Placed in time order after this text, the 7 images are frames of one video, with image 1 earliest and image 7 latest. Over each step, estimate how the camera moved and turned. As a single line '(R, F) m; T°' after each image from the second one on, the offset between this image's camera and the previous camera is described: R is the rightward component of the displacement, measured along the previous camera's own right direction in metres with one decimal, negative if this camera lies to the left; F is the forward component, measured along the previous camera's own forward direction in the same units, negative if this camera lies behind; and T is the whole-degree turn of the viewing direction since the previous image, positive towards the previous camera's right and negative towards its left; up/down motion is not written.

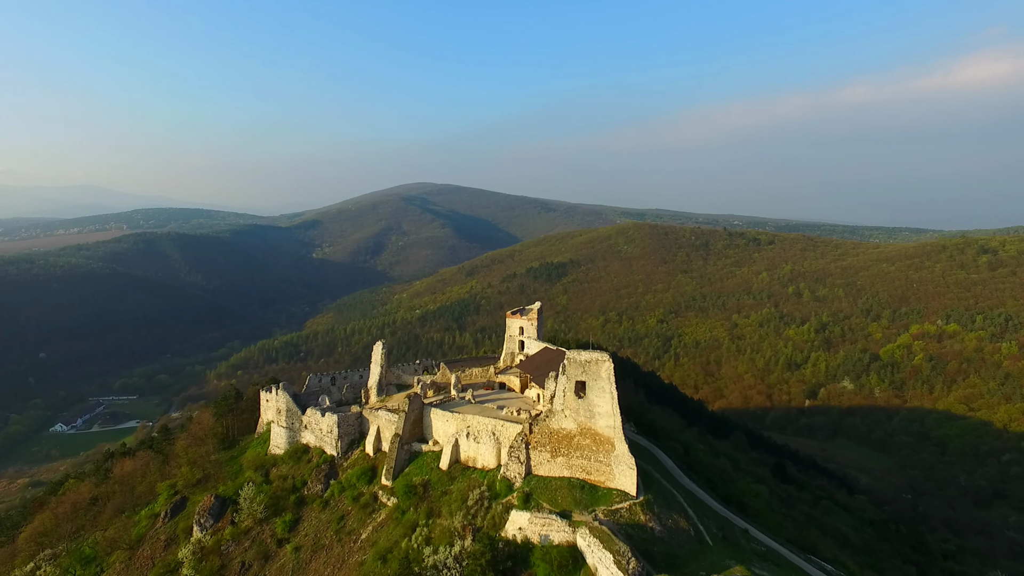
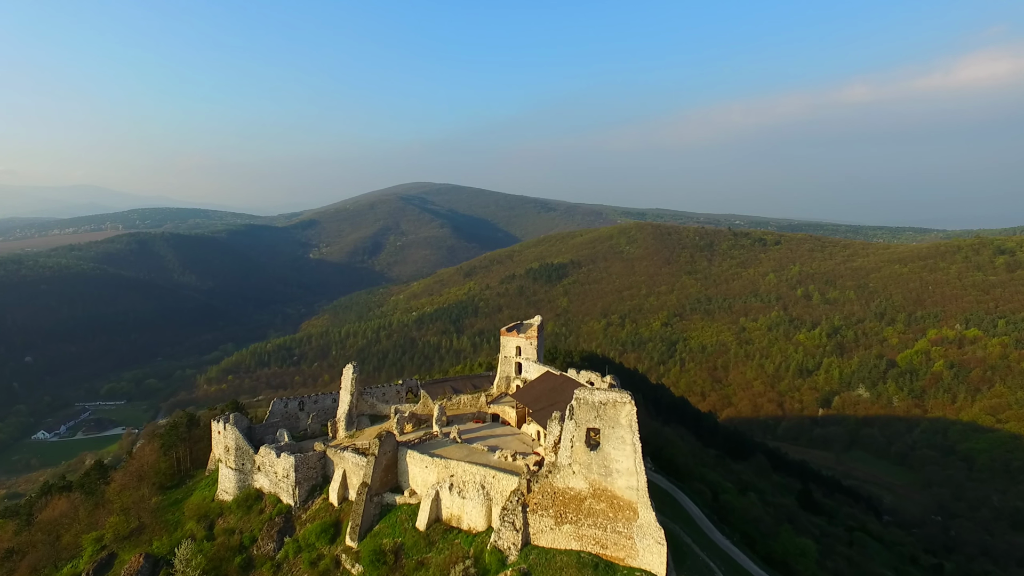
(+0.1, +3.5) m; 0°
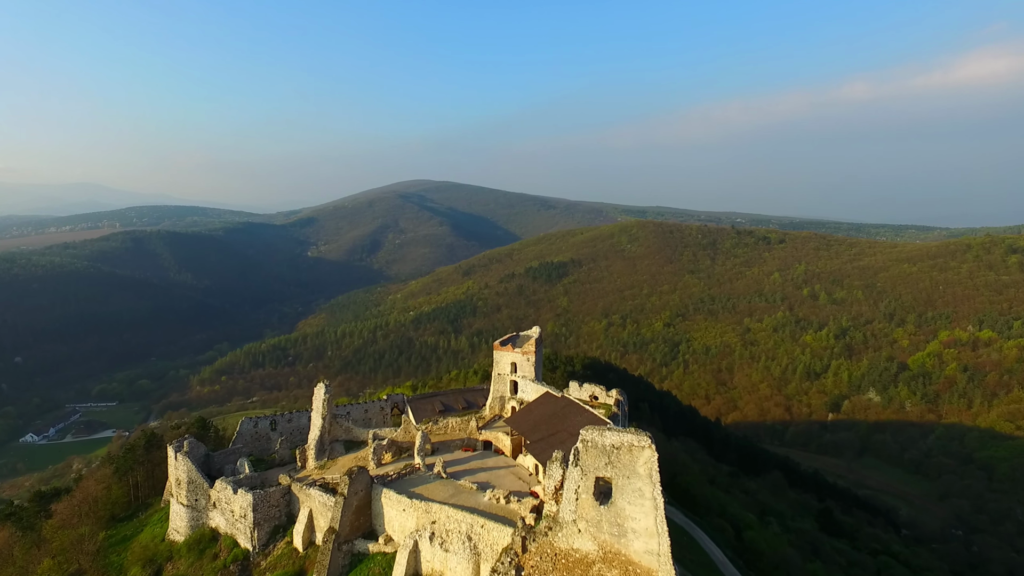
(+0.2, +2.3) m; 0°
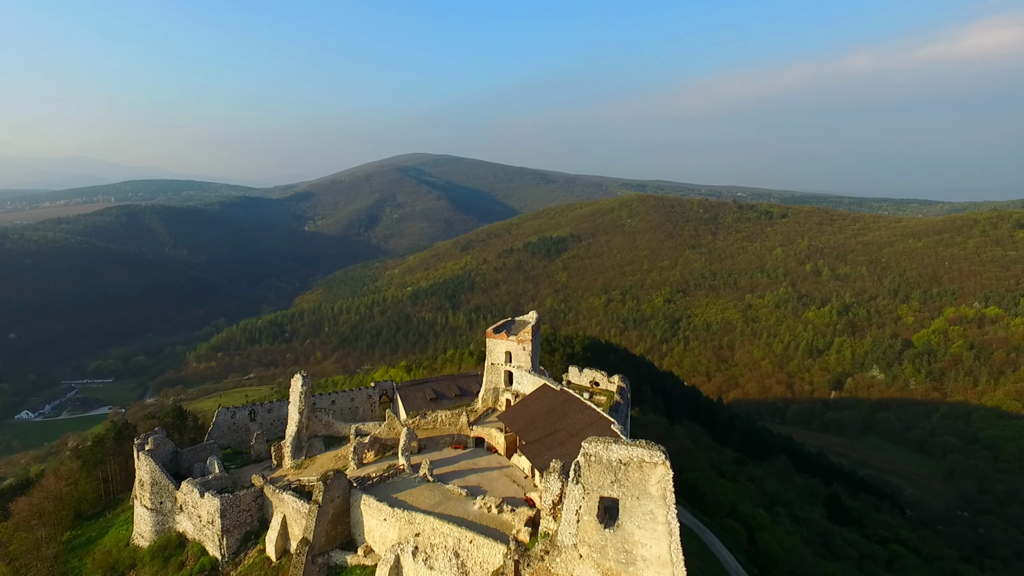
(+0.1, +1.6) m; 0°
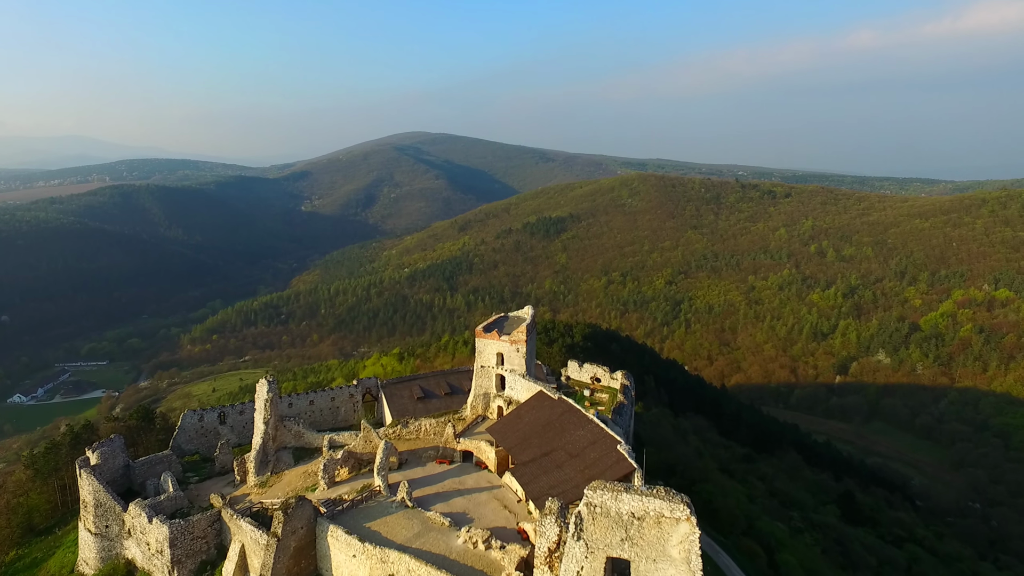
(+0.2, +1.8) m; 0°
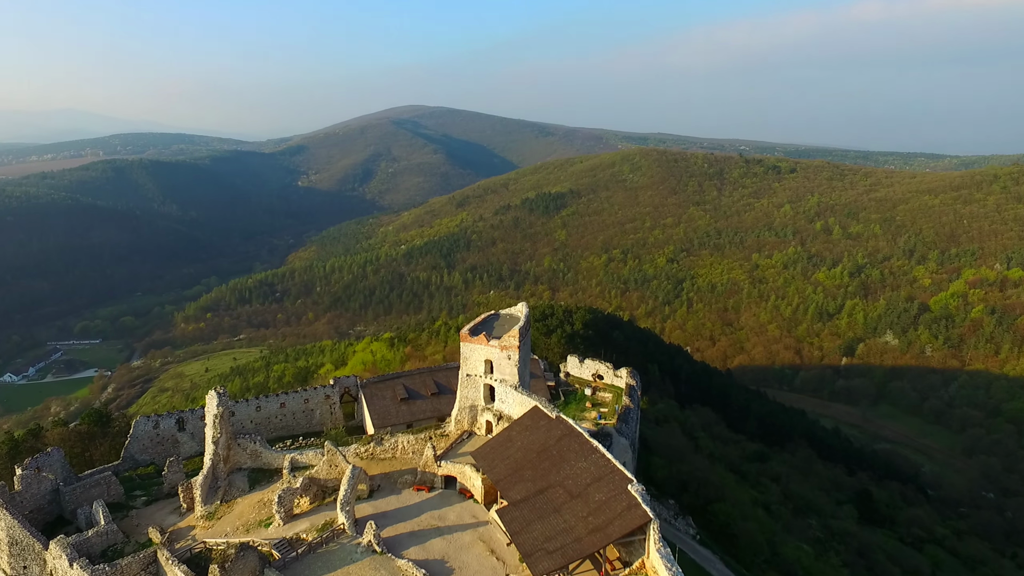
(+0.2, +2.0) m; 0°
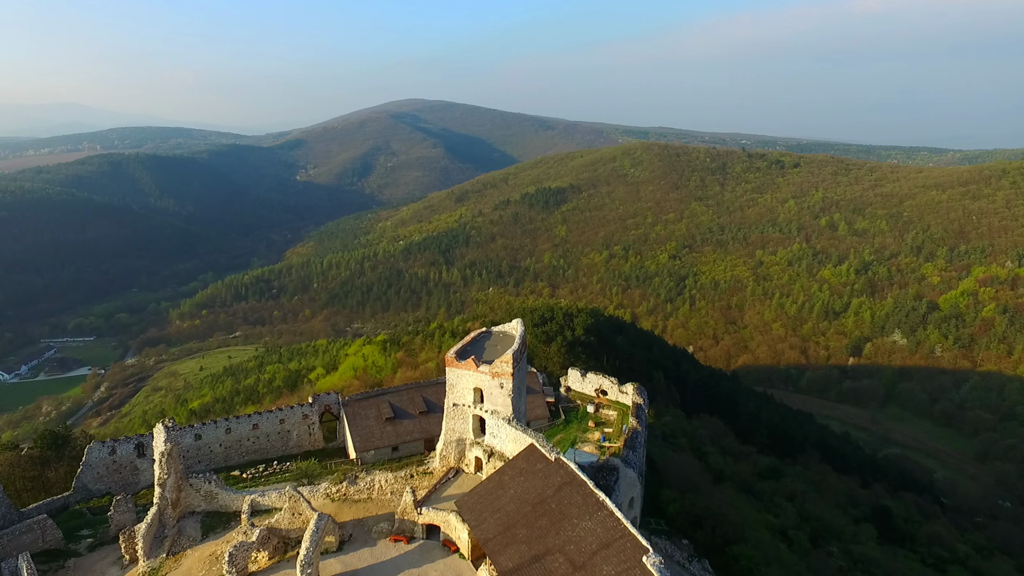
(+0.1, +1.5) m; 0°
